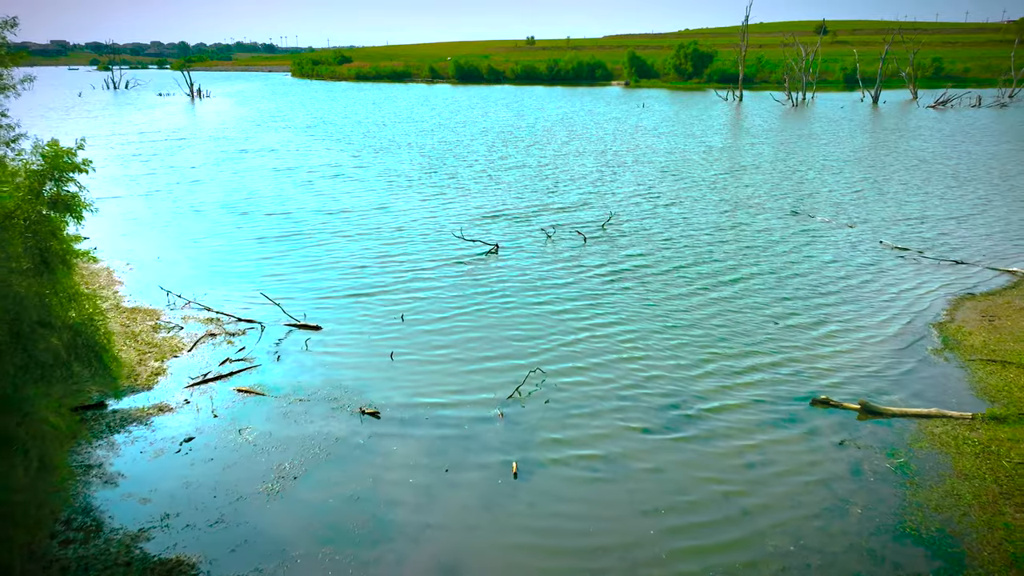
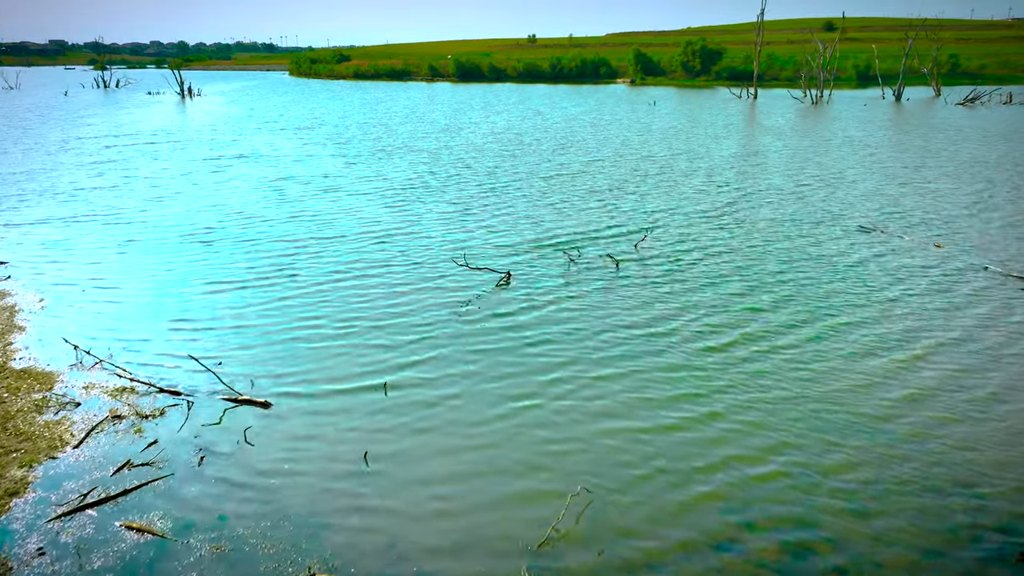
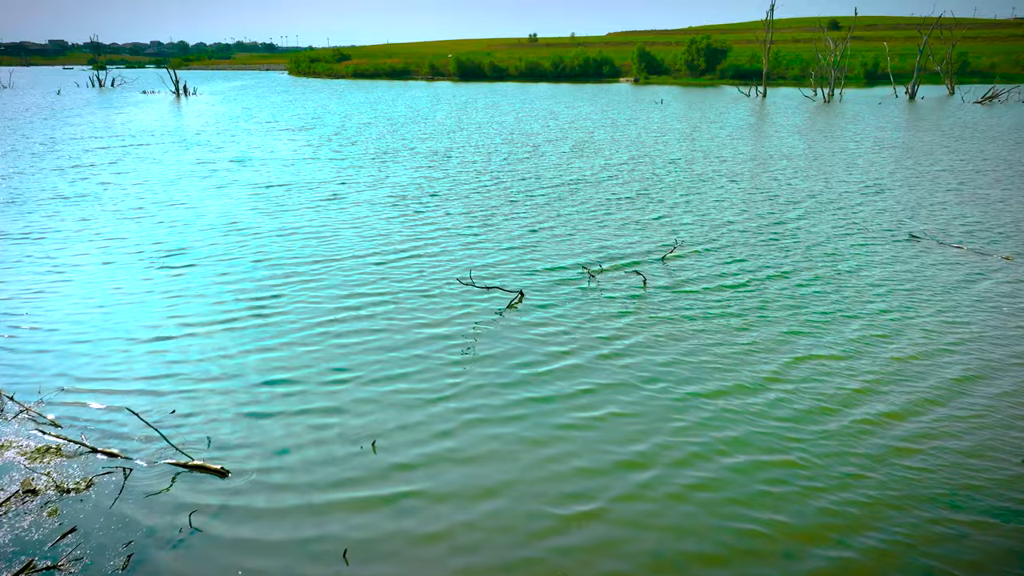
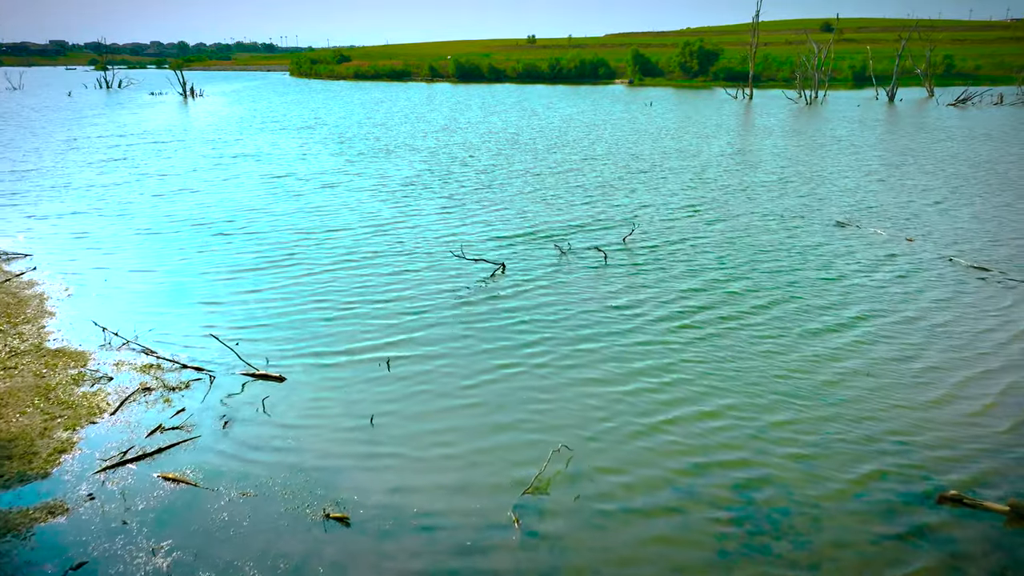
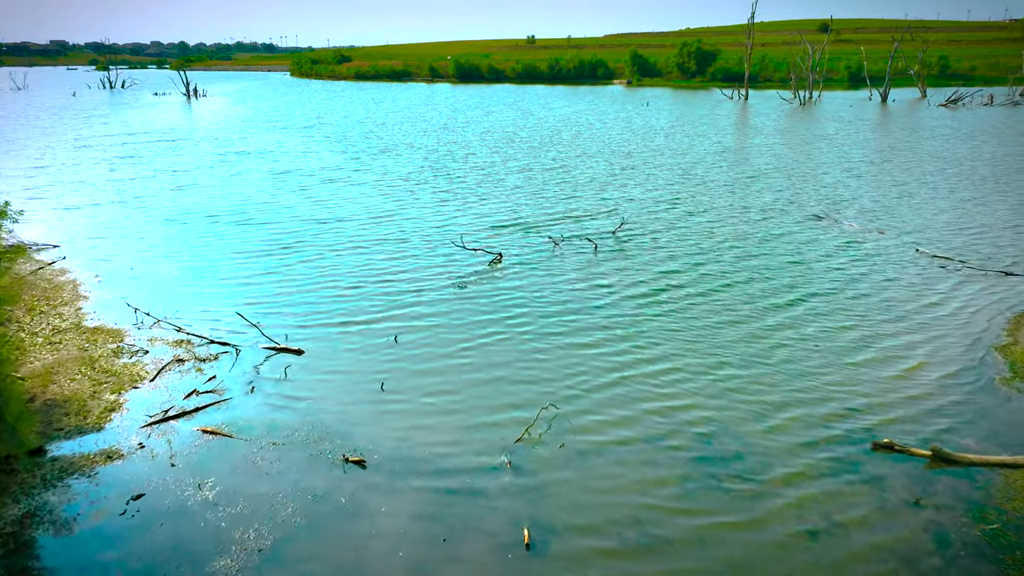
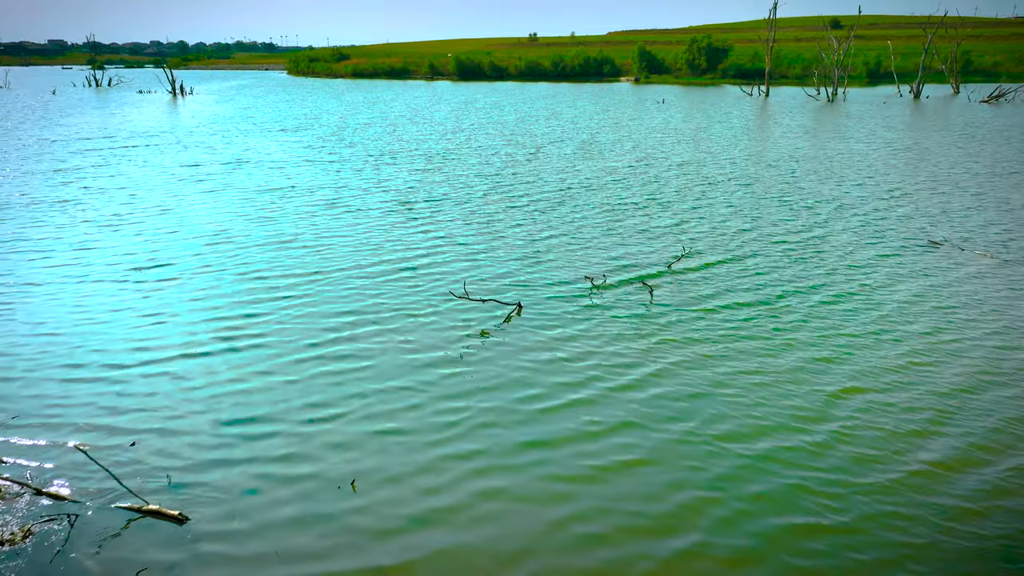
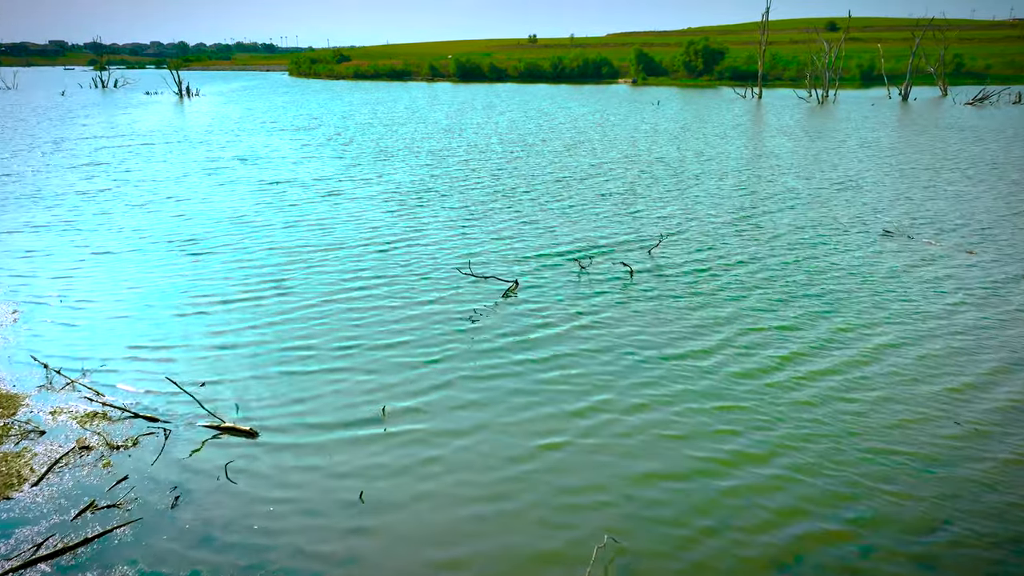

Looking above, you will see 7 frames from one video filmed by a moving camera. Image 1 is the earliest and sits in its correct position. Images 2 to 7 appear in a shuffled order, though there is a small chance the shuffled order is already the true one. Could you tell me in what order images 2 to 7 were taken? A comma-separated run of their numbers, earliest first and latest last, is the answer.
5, 4, 2, 7, 3, 6
